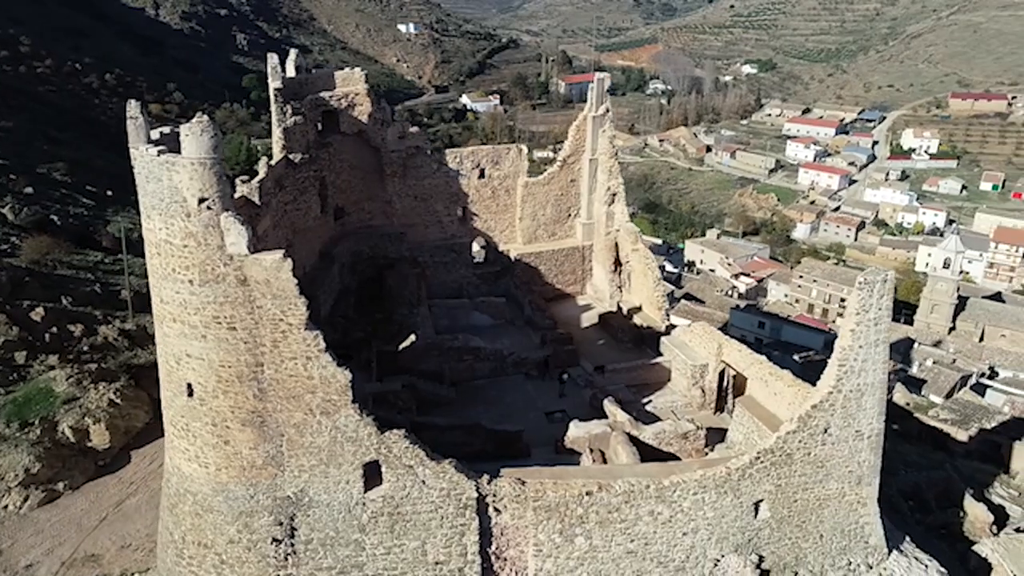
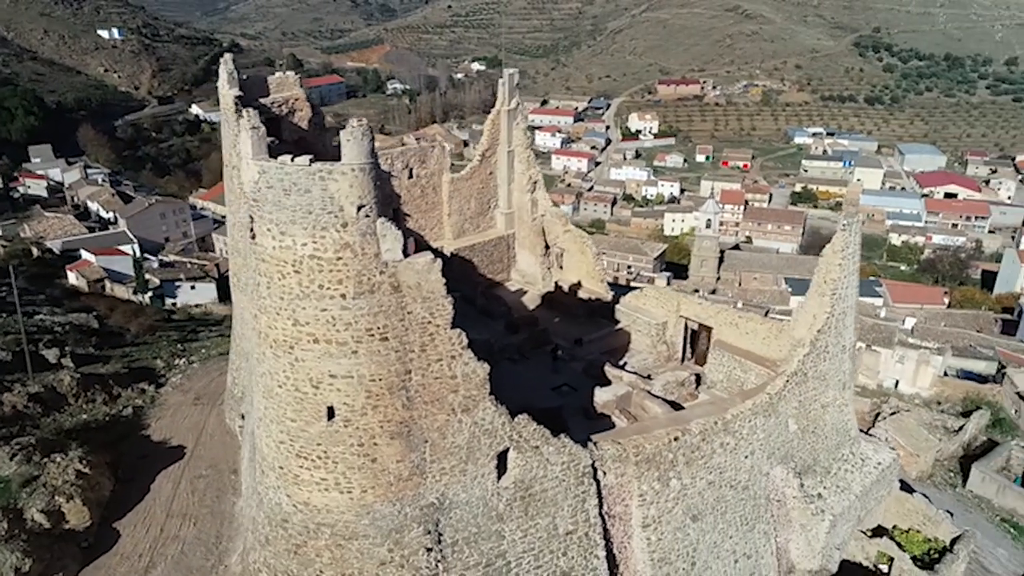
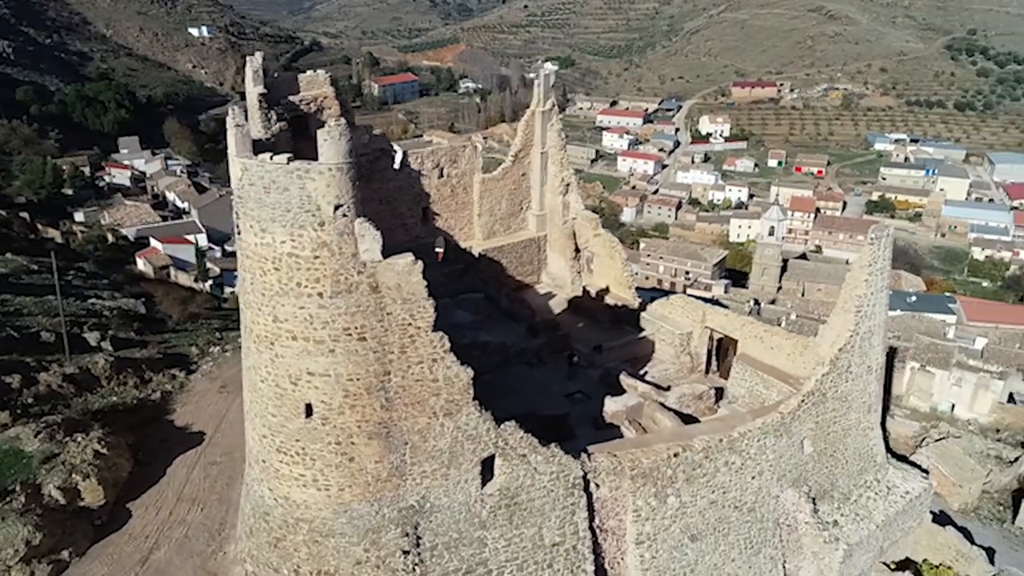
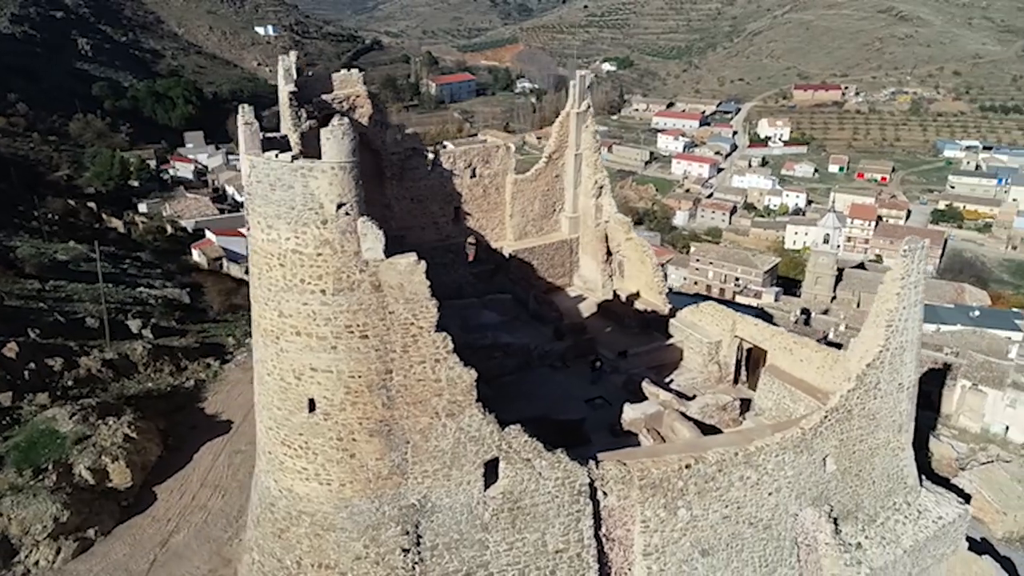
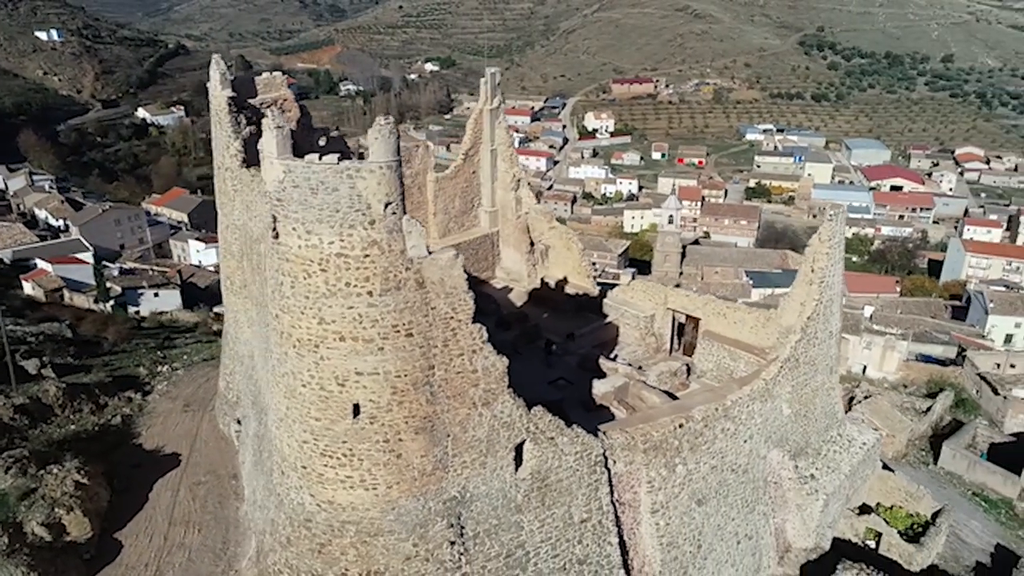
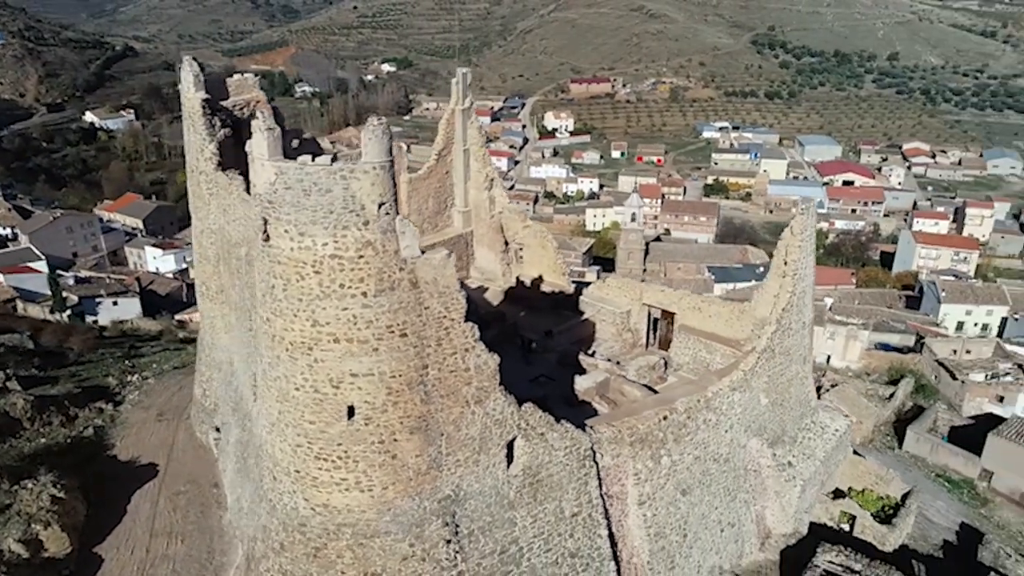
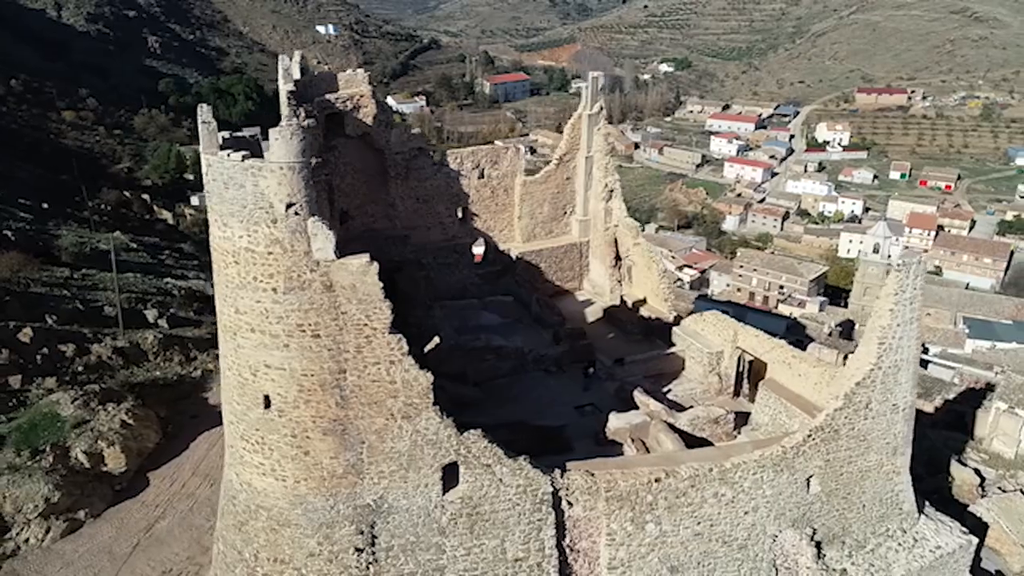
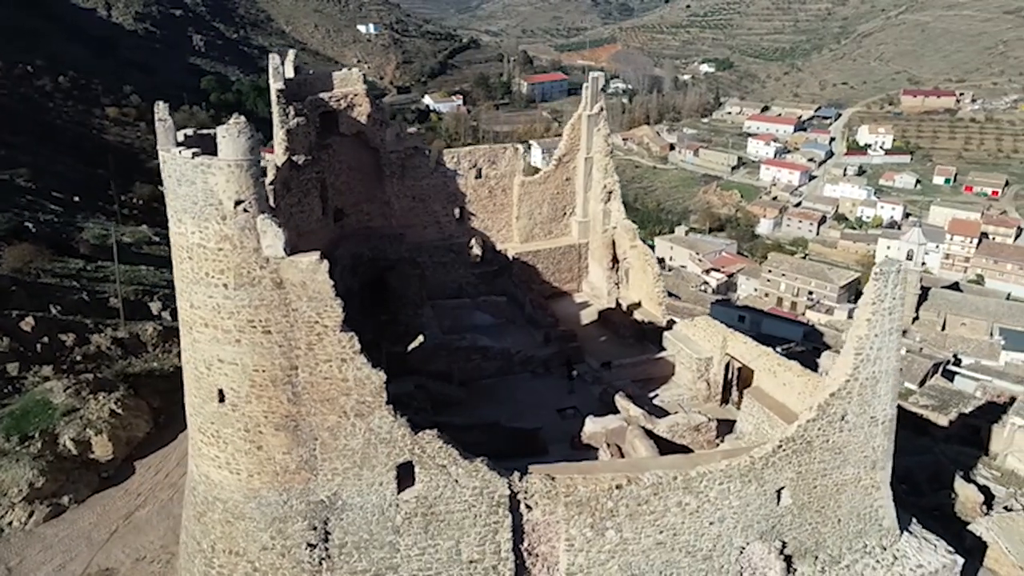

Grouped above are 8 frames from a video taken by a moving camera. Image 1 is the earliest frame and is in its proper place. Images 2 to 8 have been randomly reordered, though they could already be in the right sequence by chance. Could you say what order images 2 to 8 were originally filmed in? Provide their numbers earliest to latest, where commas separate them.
8, 7, 4, 3, 2, 5, 6
